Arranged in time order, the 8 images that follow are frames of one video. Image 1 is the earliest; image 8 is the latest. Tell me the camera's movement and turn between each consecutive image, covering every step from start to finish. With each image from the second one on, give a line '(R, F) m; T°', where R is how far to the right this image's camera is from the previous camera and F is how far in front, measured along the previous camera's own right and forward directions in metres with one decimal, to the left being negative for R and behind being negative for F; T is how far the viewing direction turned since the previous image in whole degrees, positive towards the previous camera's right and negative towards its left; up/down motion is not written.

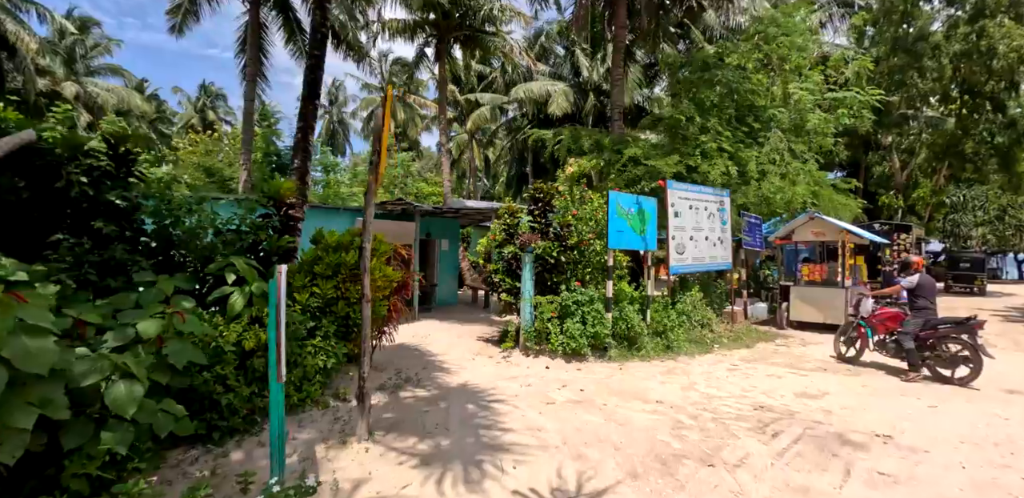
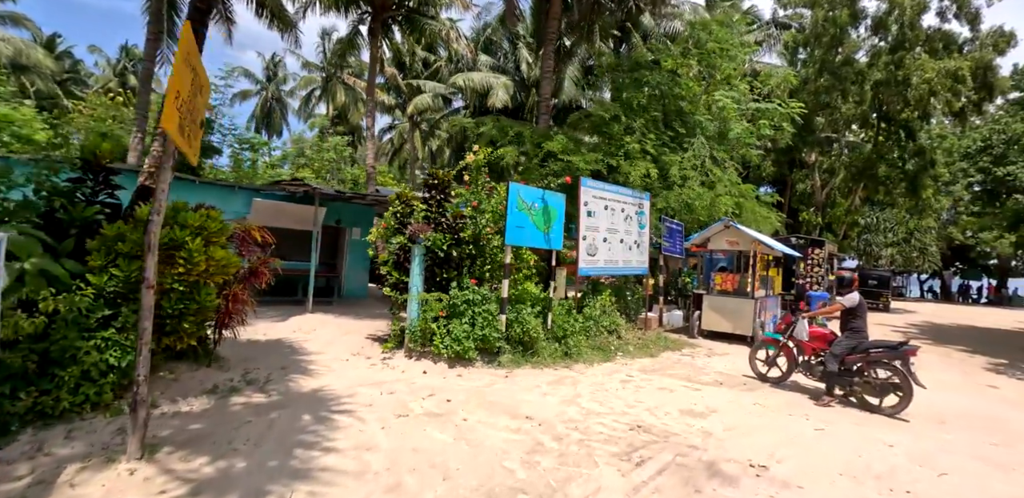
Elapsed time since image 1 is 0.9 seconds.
(+1.4, +1.0) m; +6°
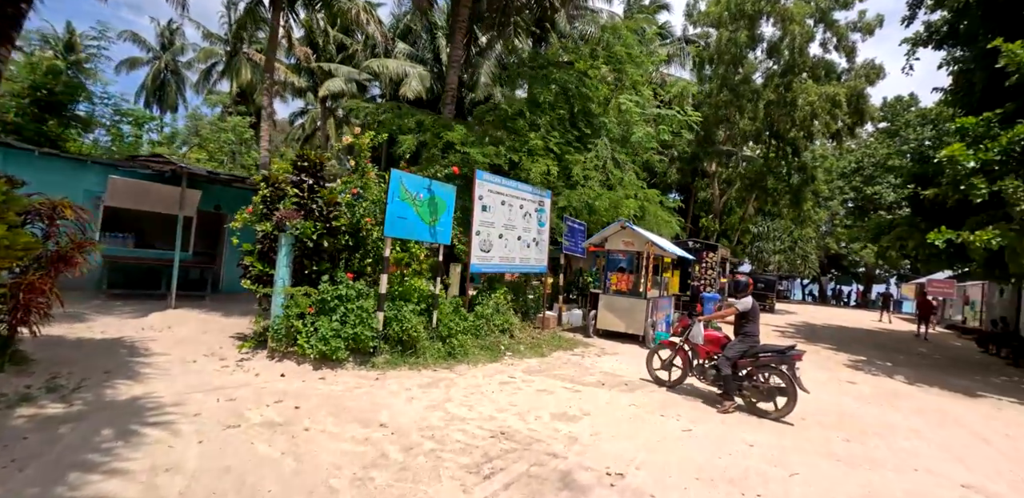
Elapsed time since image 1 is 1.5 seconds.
(+0.9, +0.5) m; +9°
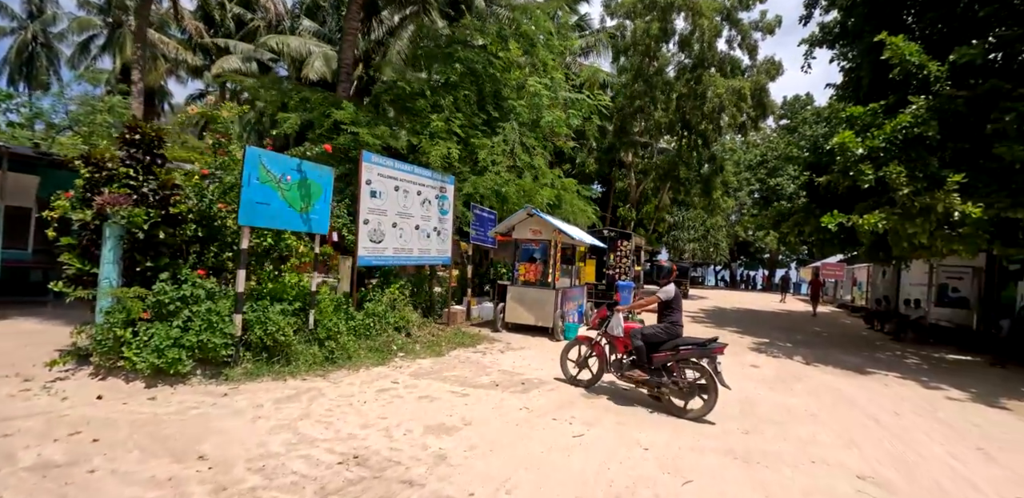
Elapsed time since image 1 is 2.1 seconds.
(+0.8, +0.8) m; +8°
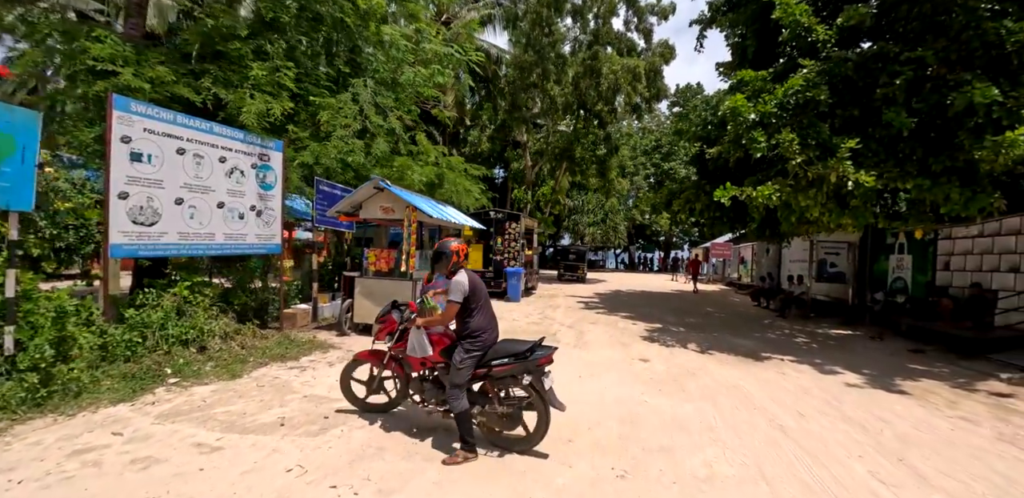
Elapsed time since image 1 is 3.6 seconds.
(+1.2, +1.7) m; +10°
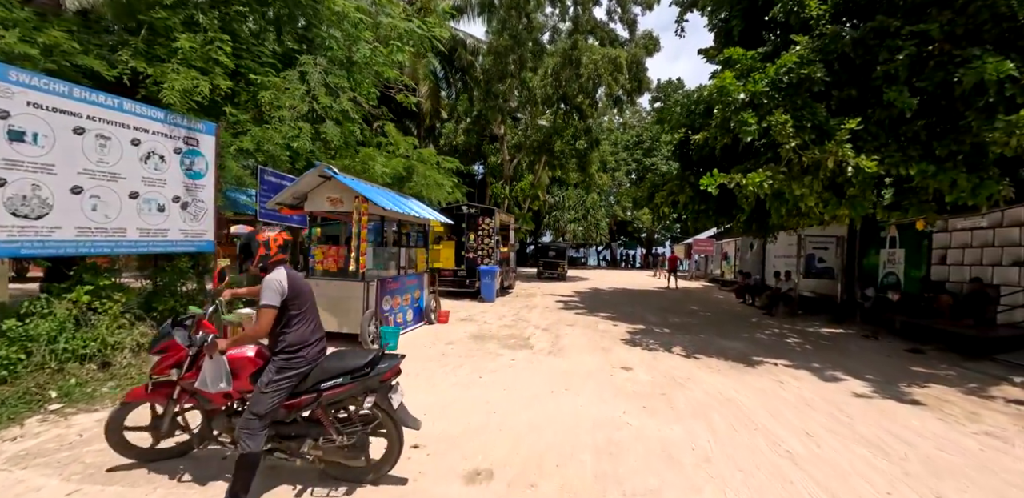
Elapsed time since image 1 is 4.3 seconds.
(+0.3, +0.8) m; +2°
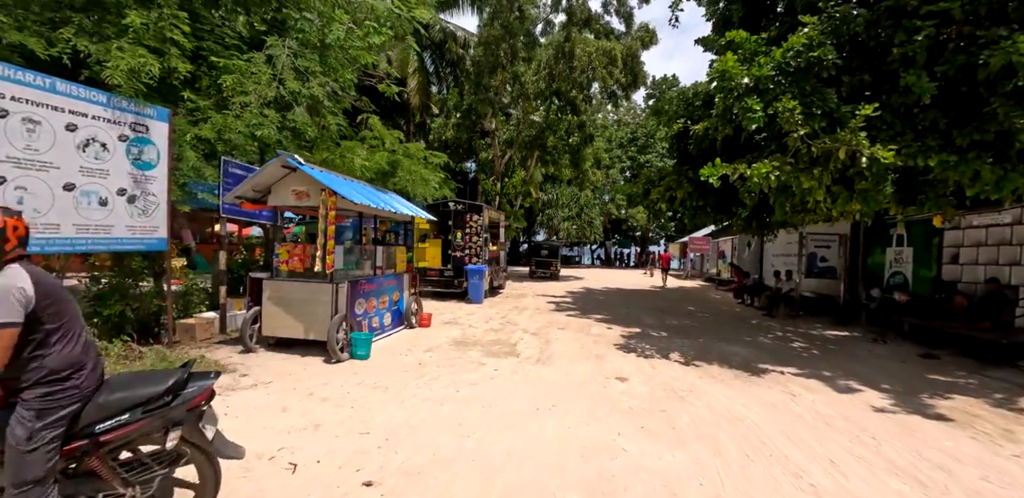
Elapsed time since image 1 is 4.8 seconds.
(+0.1, +0.6) m; +1°
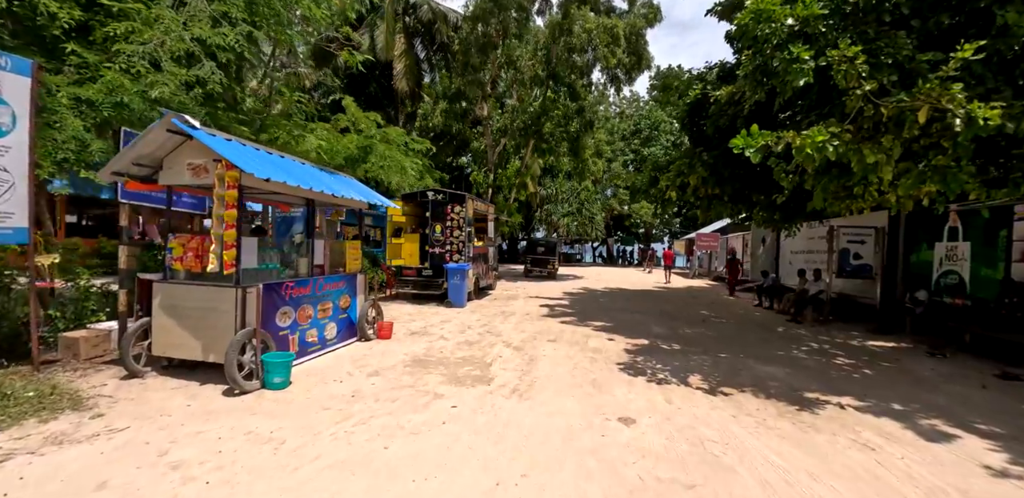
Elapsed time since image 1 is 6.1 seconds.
(+0.4, +1.5) m; 0°
